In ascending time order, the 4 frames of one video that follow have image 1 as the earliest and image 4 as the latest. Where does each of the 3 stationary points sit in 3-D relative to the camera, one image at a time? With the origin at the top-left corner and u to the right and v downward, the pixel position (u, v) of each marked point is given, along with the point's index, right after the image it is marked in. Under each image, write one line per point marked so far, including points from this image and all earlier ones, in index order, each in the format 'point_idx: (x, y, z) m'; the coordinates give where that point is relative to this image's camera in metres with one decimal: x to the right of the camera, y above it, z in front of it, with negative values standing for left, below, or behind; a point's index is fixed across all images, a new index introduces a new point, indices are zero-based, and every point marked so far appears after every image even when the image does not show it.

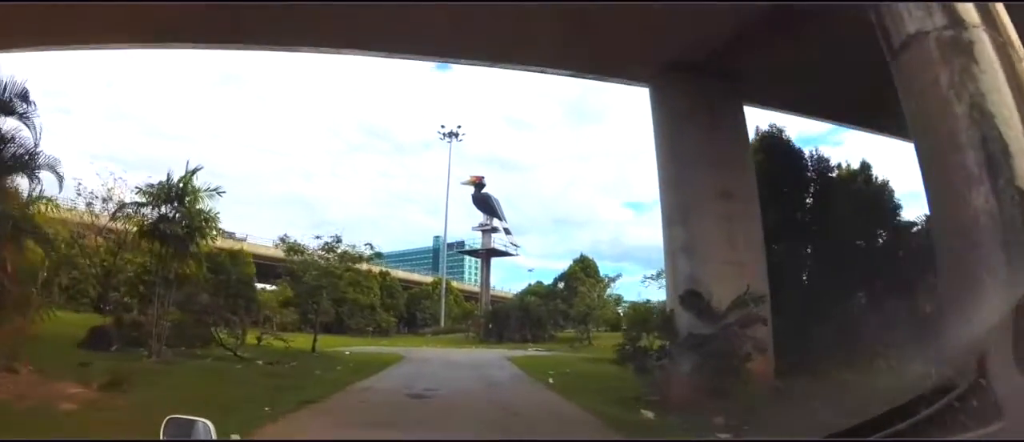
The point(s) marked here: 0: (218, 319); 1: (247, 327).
0: (-4.5, -1.5, +10.9) m
1: (-4.0, -1.6, +10.9) m
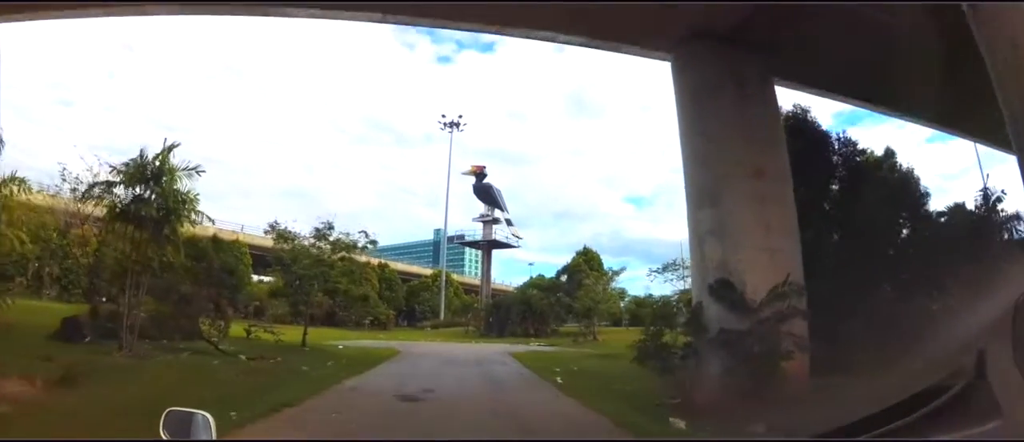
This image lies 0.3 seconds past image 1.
0: (-4.4, -1.2, +10.2) m
1: (-4.0, -1.4, +10.1) m
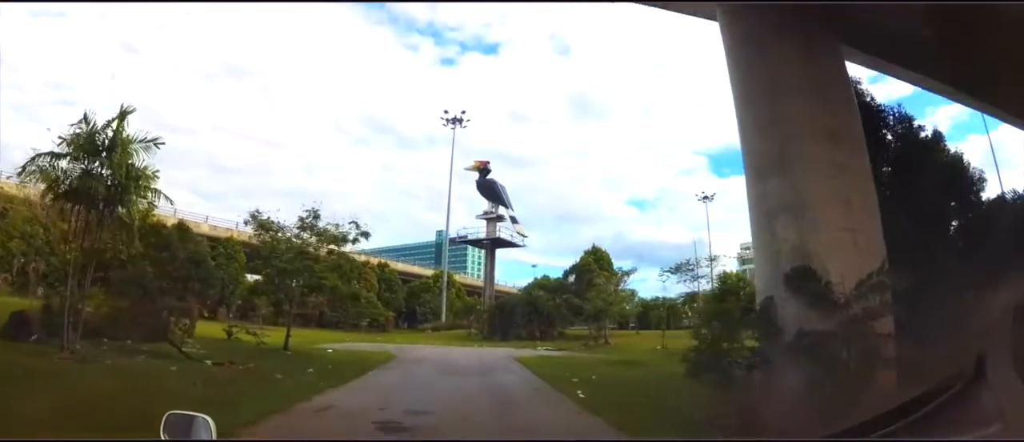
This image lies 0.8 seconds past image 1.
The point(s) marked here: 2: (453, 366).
0: (-4.3, -1.1, +8.9) m
1: (-3.8, -1.2, +8.9) m
2: (-0.7, -1.7, +8.7) m
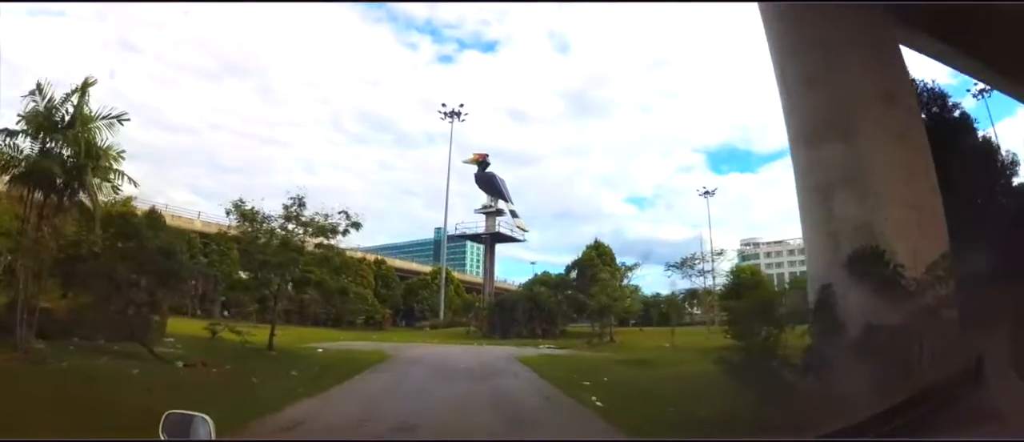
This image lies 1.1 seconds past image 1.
0: (-4.3, -0.9, +8.1) m
1: (-3.8, -1.1, +8.1) m
2: (-0.7, -1.6, +7.9) m
